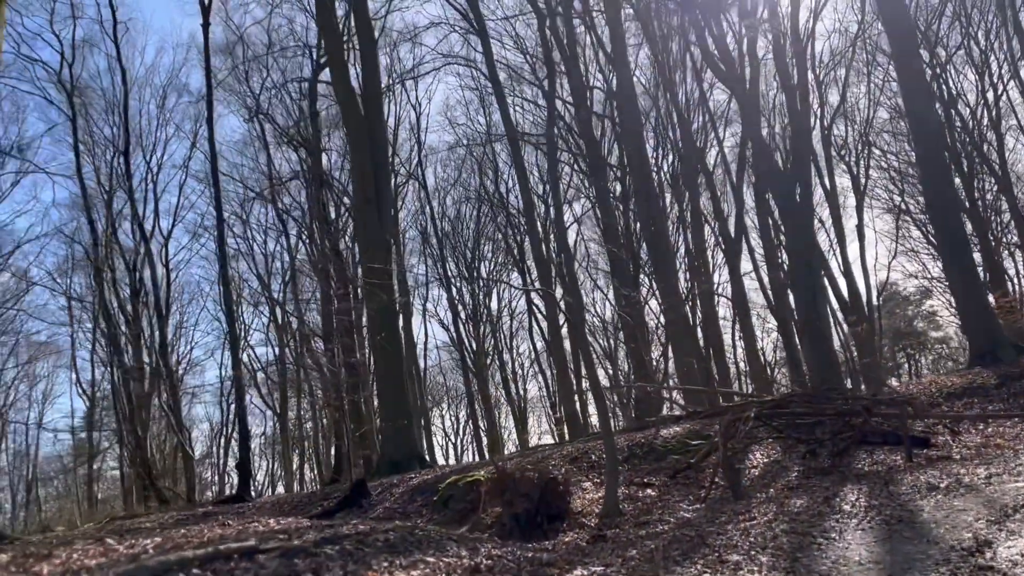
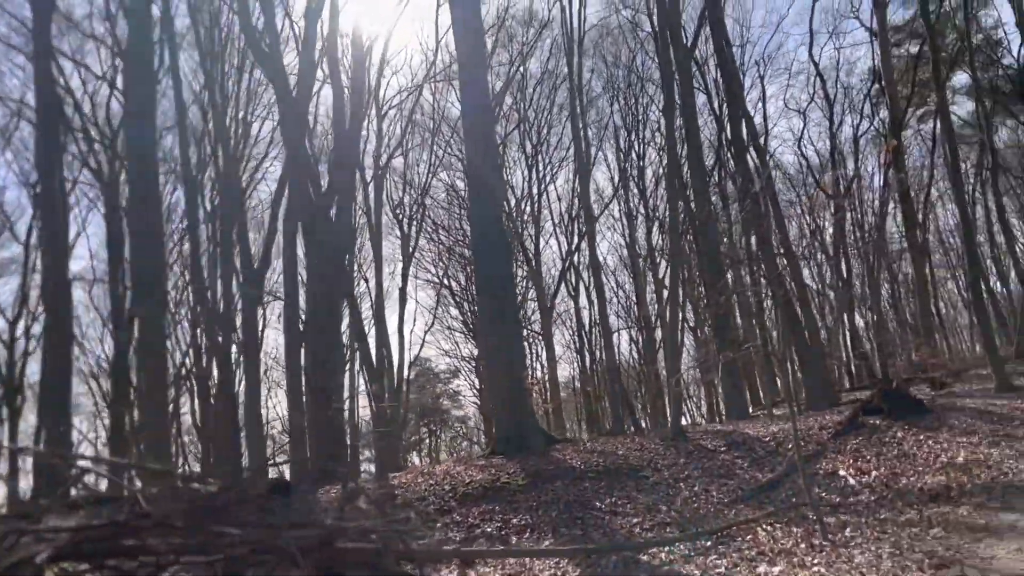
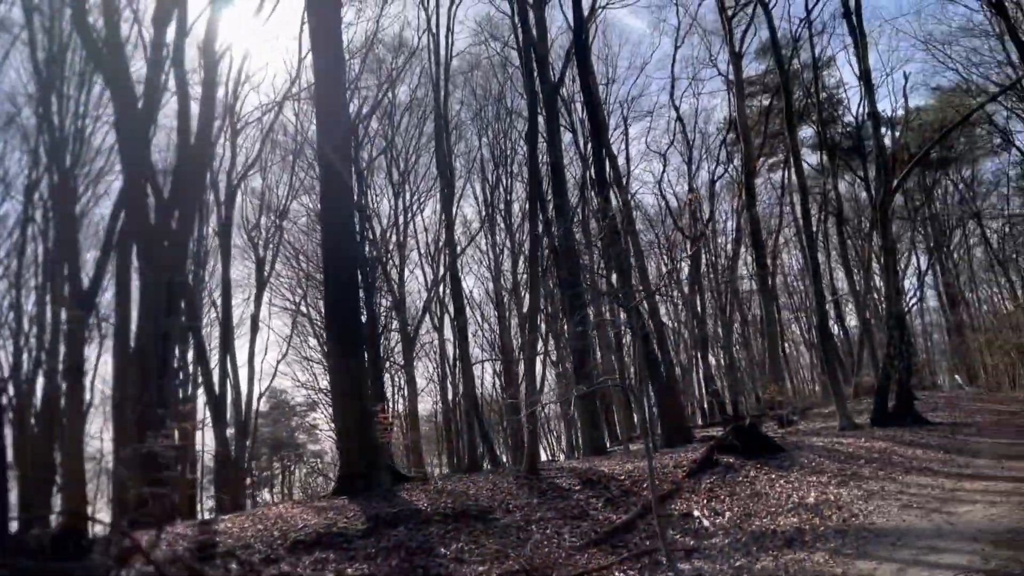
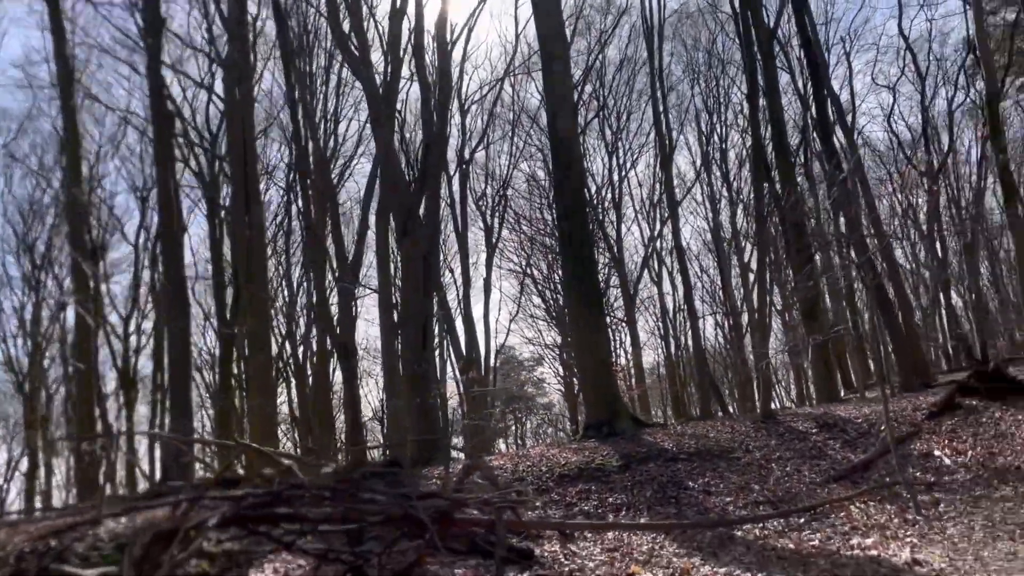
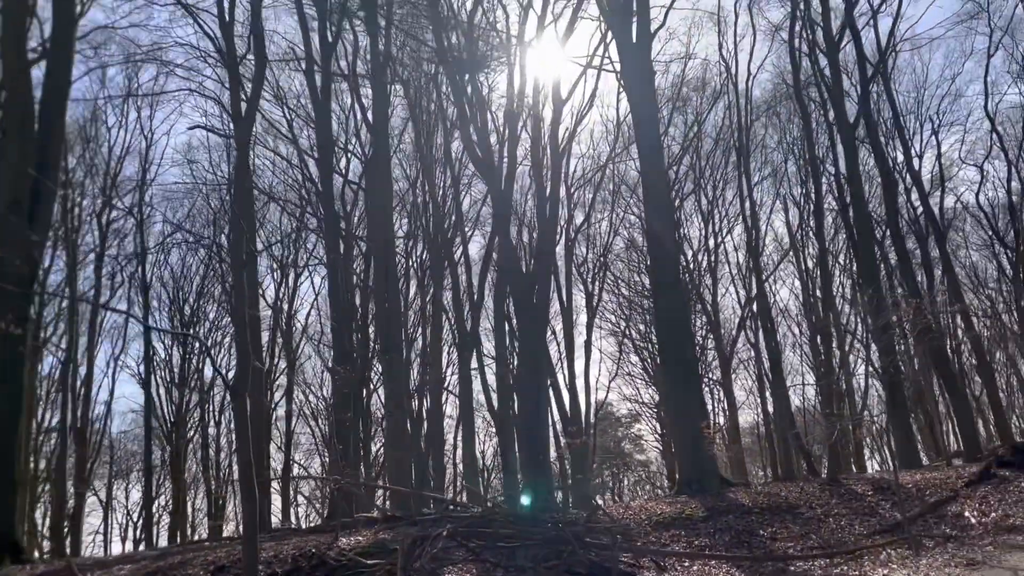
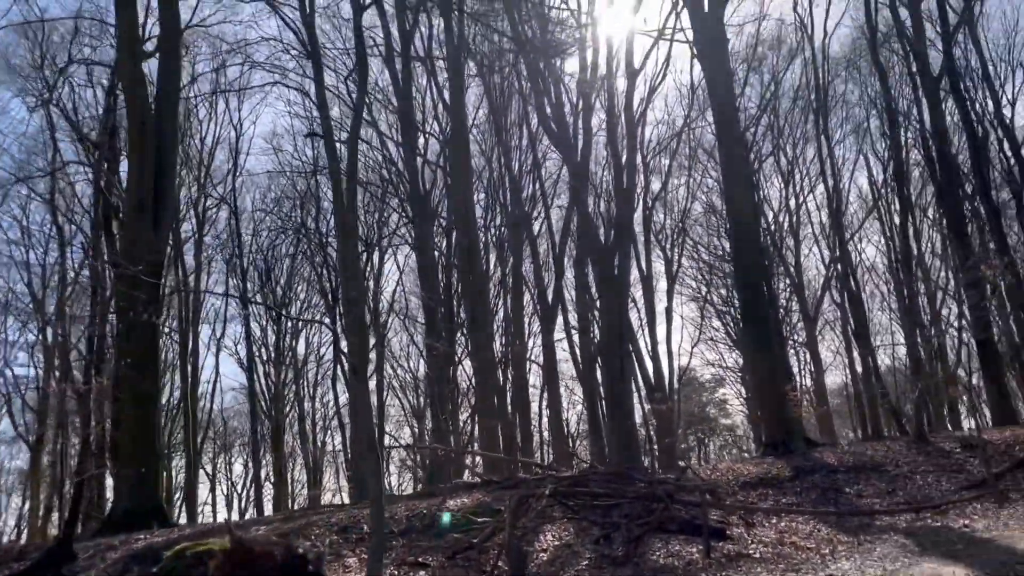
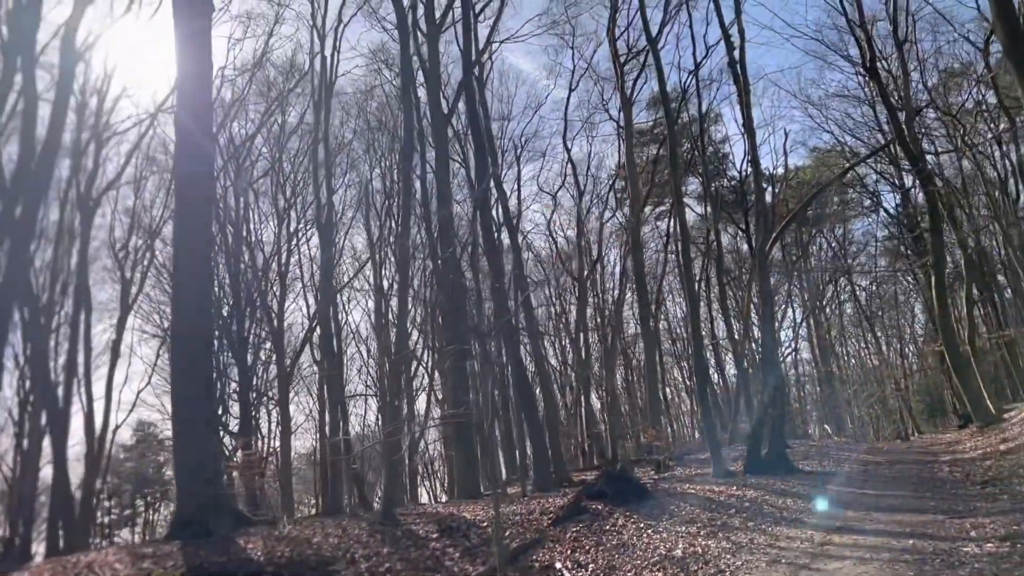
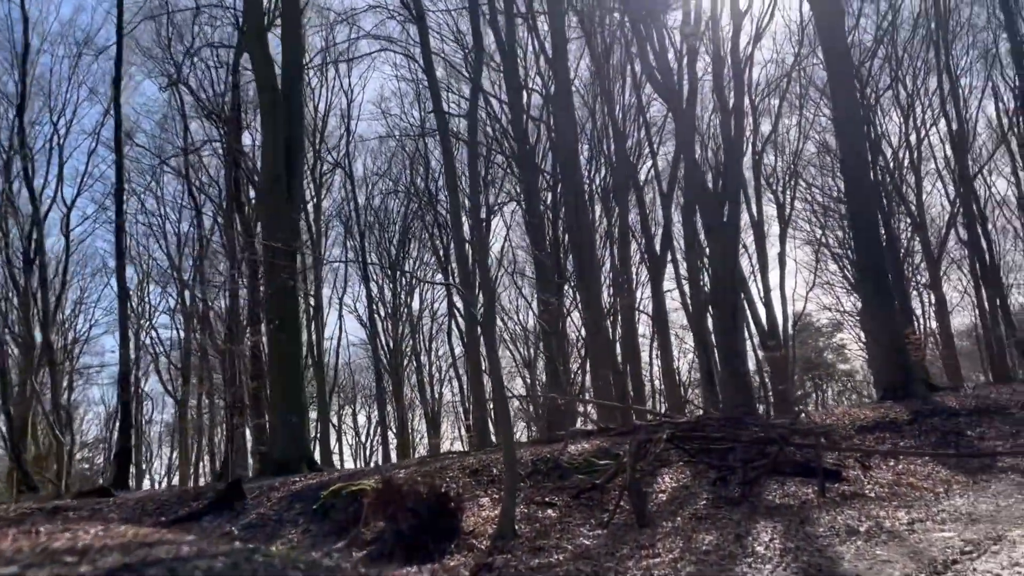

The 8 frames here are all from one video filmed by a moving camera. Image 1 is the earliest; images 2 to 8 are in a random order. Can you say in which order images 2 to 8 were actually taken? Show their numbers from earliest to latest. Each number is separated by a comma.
8, 6, 5, 4, 2, 3, 7
